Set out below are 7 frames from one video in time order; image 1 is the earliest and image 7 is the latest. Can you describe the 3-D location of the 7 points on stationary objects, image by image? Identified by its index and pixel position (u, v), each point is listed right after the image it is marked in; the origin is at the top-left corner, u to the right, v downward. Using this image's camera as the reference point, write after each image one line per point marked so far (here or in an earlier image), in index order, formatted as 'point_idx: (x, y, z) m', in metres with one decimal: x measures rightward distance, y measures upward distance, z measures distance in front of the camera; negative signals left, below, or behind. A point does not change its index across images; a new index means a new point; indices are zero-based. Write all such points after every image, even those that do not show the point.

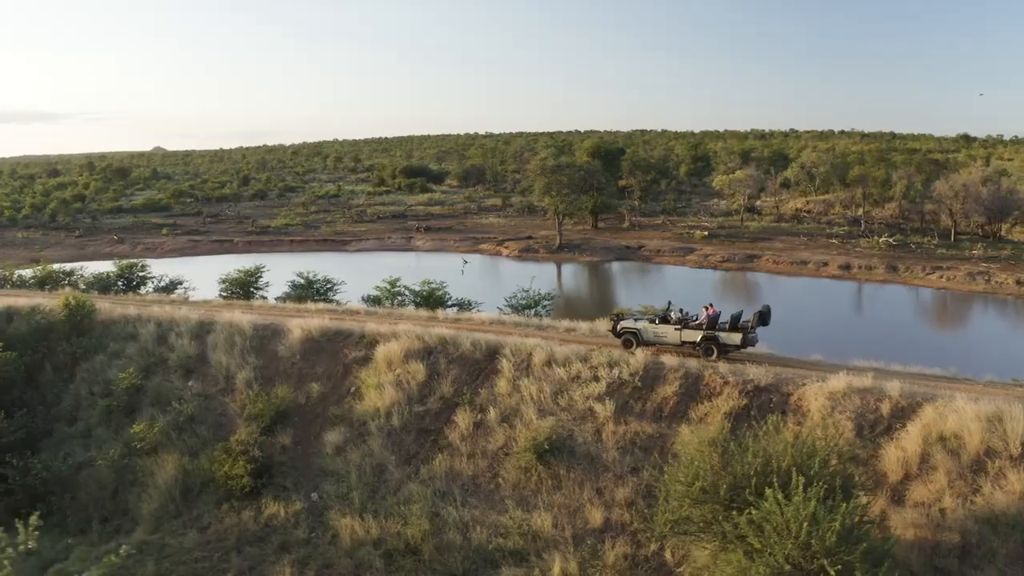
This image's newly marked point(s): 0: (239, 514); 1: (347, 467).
0: (-4.8, -4.0, +11.1) m
1: (-3.0, -3.3, +11.6) m
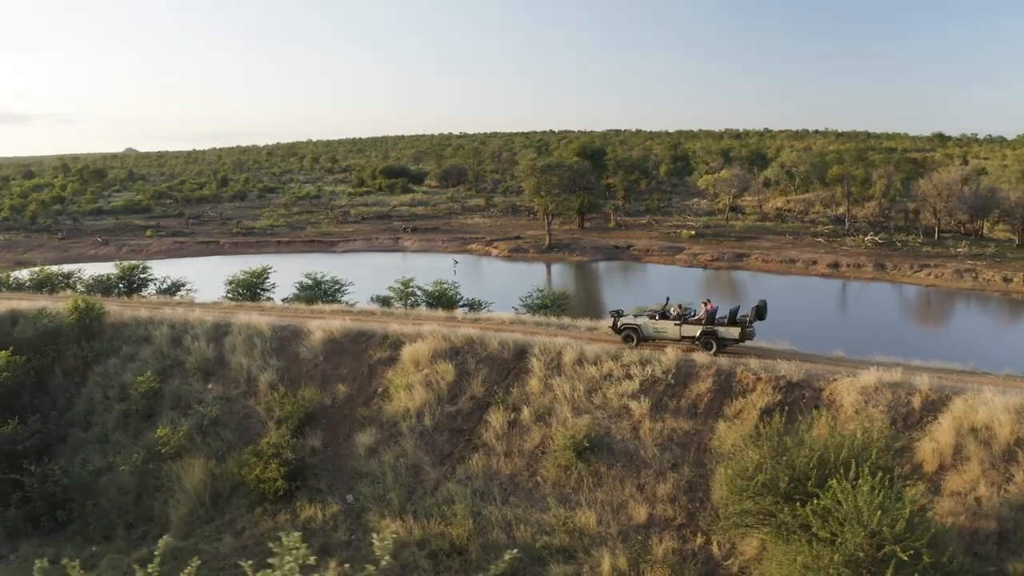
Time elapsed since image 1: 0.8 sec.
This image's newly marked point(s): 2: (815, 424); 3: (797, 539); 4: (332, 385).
0: (-4.1, -4.0, +11.0) m
1: (-2.4, -3.3, +11.5) m
2: (+4.8, -2.2, +10.1) m
3: (+3.7, -3.1, +7.8) m
4: (-3.9, -2.1, +13.6) m
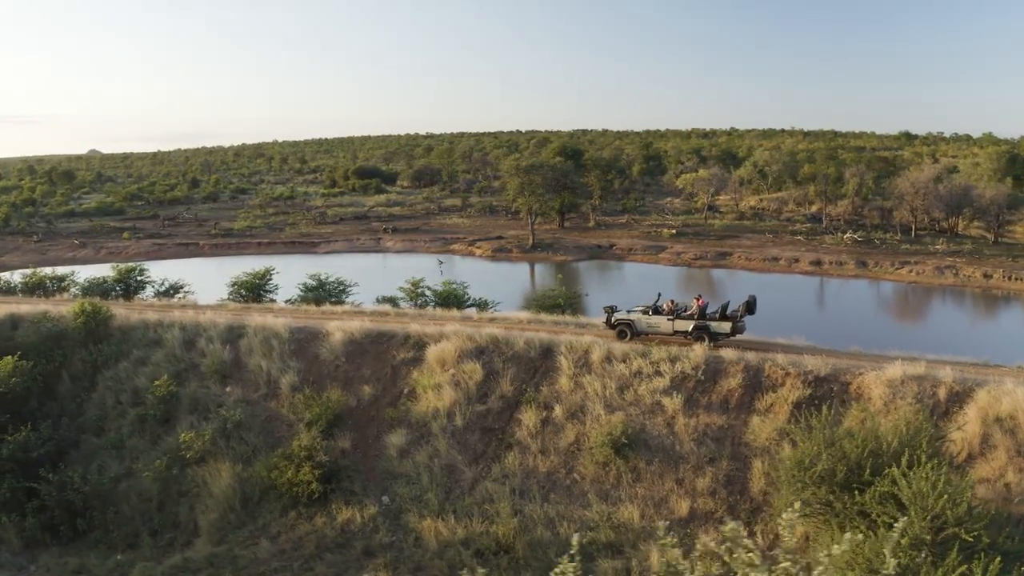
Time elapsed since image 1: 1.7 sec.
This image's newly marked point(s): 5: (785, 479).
0: (-3.4, -4.0, +10.9) m
1: (-1.7, -3.3, +11.5) m
2: (+5.5, -2.1, +10.3) m
3: (+4.4, -3.0, +8.0) m
4: (-3.3, -2.1, +13.5) m
5: (+4.3, -2.8, +9.2) m
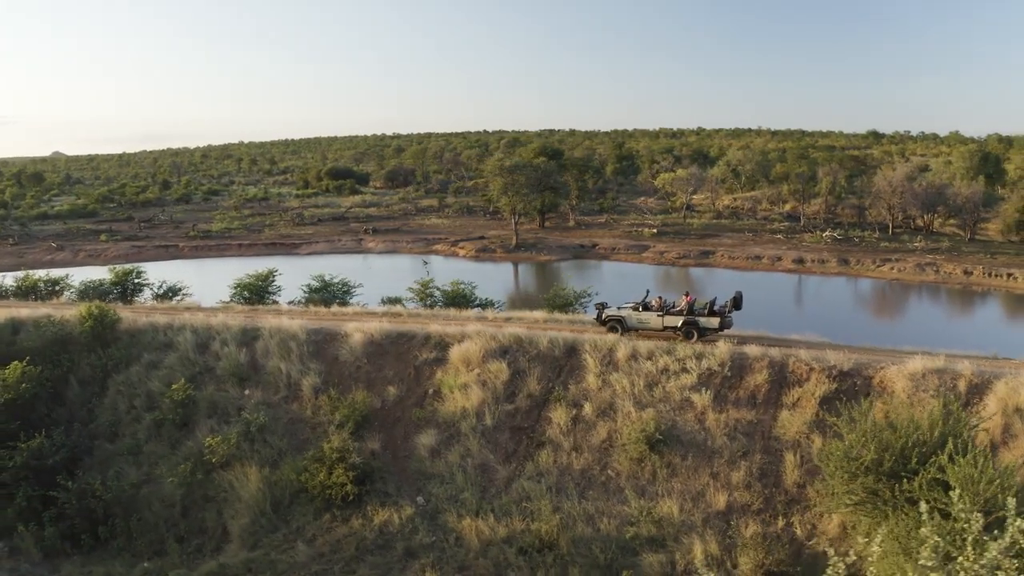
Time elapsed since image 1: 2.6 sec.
0: (-2.8, -4.0, +10.8) m
1: (-1.1, -3.3, +11.5) m
2: (+6.1, -2.1, +10.6) m
3: (+5.2, -2.9, +8.3) m
4: (-2.8, -2.1, +13.4) m
5: (+5.0, -2.7, +9.4) m
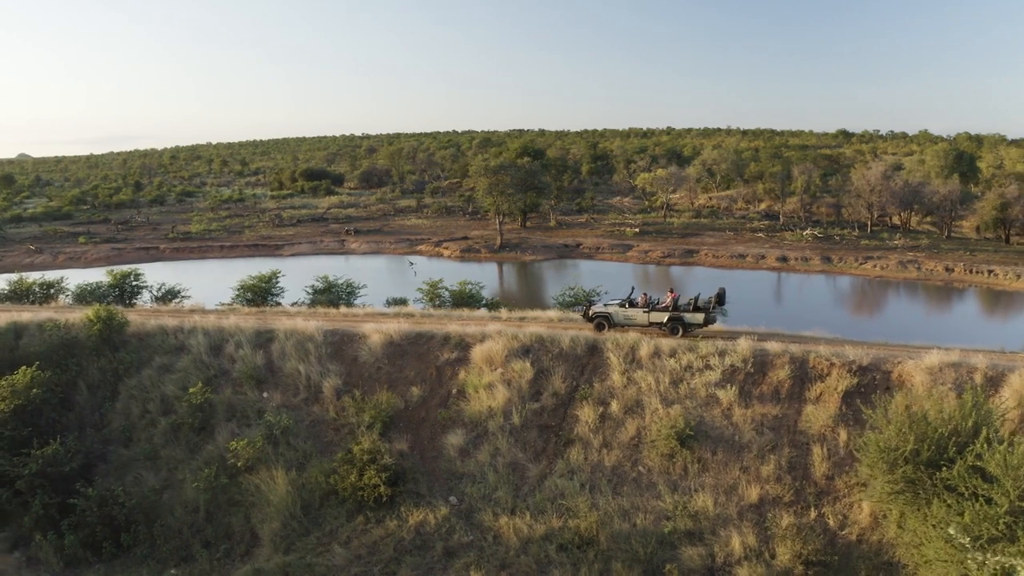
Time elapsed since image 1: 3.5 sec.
0: (-2.2, -4.0, +10.8) m
1: (-0.6, -3.3, +11.6) m
2: (+6.7, -2.0, +10.9) m
3: (+5.9, -2.9, +8.5) m
4: (-2.3, -2.1, +13.4) m
5: (+5.6, -2.7, +9.7) m
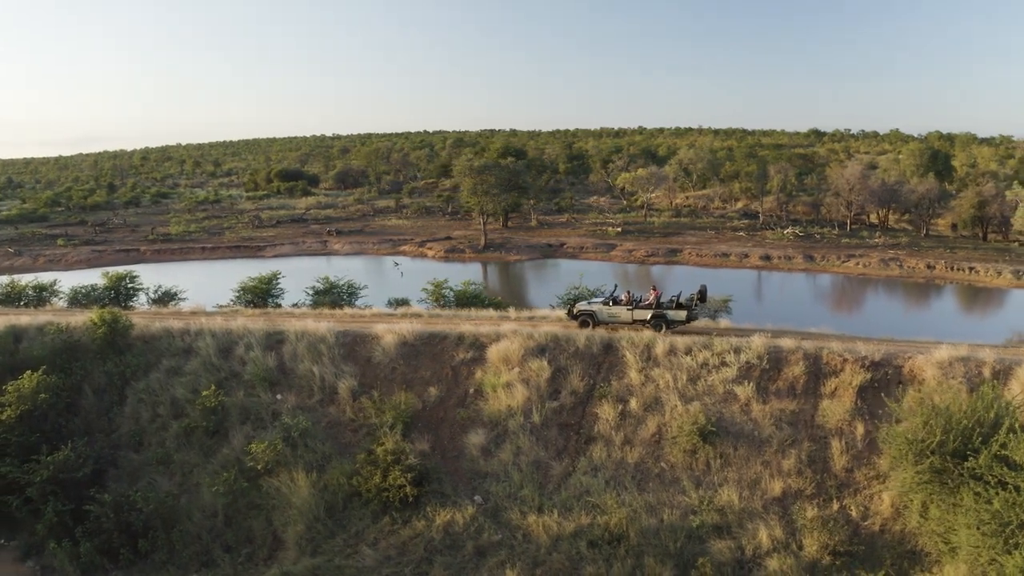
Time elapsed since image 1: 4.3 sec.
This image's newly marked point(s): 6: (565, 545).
0: (-1.7, -4.0, +10.8) m
1: (-0.2, -3.3, +11.6) m
2: (+7.2, -1.9, +11.2) m
3: (+6.4, -2.8, +8.8) m
4: (-2.0, -2.1, +13.4) m
5: (+6.1, -2.6, +10.0) m
6: (+0.8, -4.1, +10.1) m
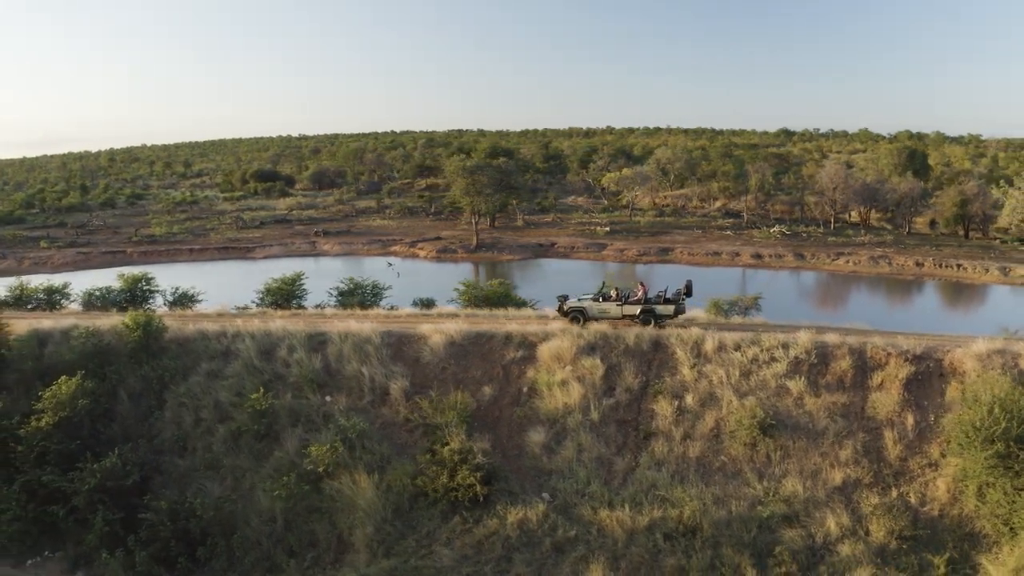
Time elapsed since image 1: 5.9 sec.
0: (-0.5, -4.0, +10.9) m
1: (+1.0, -3.3, +11.7) m
2: (+8.3, -1.9, +11.6) m
3: (+7.6, -2.7, +9.2) m
4: (-0.9, -2.1, +13.5) m
5: (+7.4, -2.6, +10.3) m
6: (+2.0, -4.1, +10.2) m
